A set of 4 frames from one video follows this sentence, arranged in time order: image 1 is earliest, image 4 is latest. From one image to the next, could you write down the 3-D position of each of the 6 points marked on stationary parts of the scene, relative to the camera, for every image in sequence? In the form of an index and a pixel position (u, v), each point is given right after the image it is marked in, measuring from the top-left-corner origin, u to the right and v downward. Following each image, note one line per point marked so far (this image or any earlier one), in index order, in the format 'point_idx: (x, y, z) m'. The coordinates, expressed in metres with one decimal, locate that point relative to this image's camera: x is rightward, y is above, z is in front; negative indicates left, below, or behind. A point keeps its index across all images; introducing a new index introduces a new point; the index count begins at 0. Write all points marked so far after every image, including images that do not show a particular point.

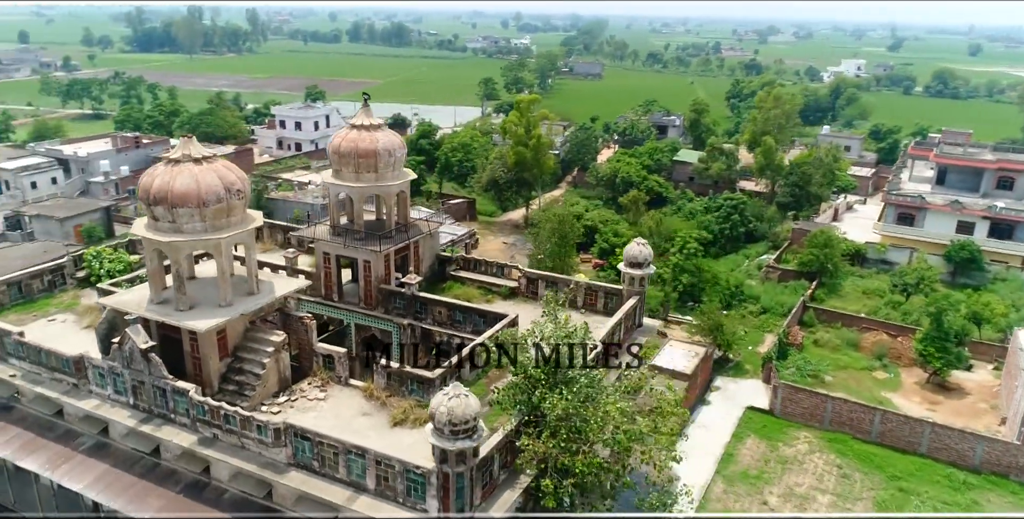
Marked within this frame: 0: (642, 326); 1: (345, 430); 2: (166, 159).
0: (+2.9, -1.5, +16.1) m
1: (-2.7, -2.8, +11.7) m
2: (-5.8, +1.7, +11.9) m
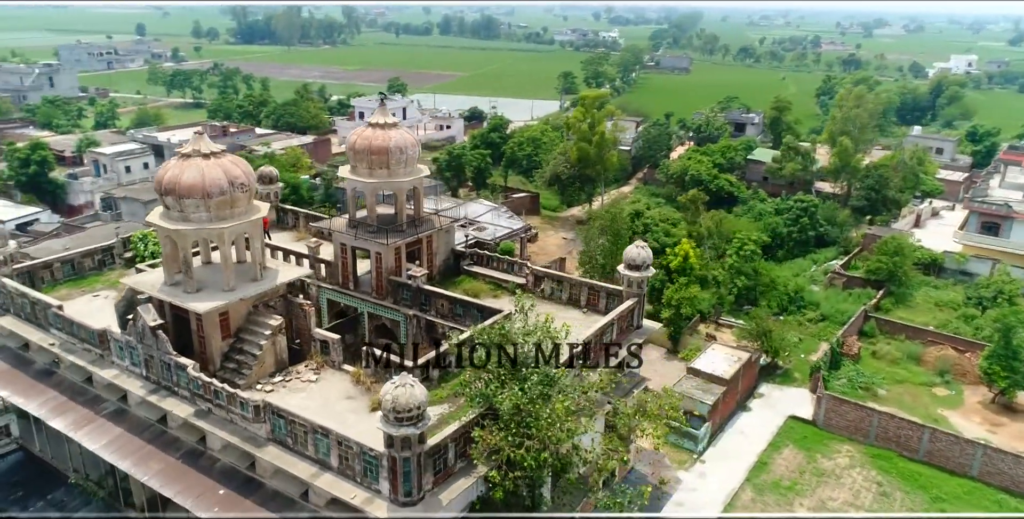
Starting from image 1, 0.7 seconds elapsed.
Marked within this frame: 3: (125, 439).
0: (+2.9, -1.5, +16.2) m
1: (-3.2, -2.6, +12.5) m
2: (-6.1, +1.9, +13.0) m
3: (-7.1, -3.3, +13.2) m
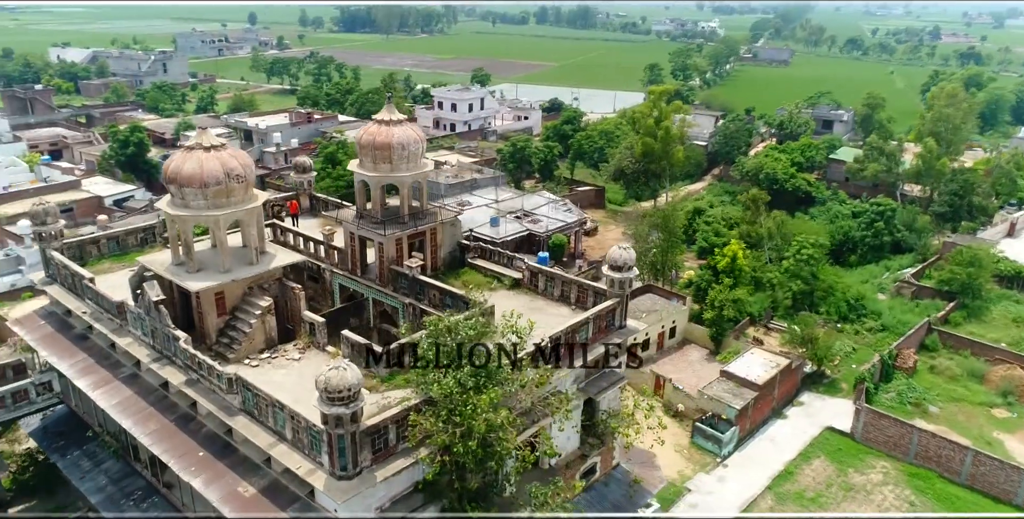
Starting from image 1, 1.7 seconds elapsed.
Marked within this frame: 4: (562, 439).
0: (+2.6, -1.5, +16.5) m
1: (-4.0, -2.4, +13.5) m
2: (-6.6, +2.3, +14.3) m
3: (-7.8, -2.9, +14.8) m
4: (+0.9, -3.7, +14.8) m
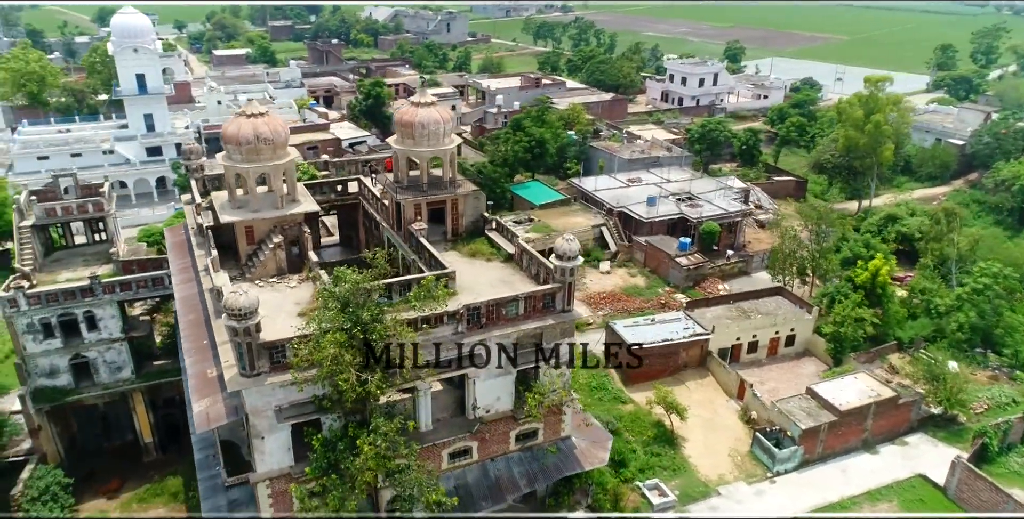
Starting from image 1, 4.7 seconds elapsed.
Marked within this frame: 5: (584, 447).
0: (+1.4, -1.3, +17.8) m
1: (-5.8, -1.2, +17.5) m
2: (-7.2, +3.9, +18.8) m
3: (-9.0, -1.0, +20.1) m
4: (-1.0, -3.2, +17.0) m
5: (+1.9, -5.0, +19.3) m
